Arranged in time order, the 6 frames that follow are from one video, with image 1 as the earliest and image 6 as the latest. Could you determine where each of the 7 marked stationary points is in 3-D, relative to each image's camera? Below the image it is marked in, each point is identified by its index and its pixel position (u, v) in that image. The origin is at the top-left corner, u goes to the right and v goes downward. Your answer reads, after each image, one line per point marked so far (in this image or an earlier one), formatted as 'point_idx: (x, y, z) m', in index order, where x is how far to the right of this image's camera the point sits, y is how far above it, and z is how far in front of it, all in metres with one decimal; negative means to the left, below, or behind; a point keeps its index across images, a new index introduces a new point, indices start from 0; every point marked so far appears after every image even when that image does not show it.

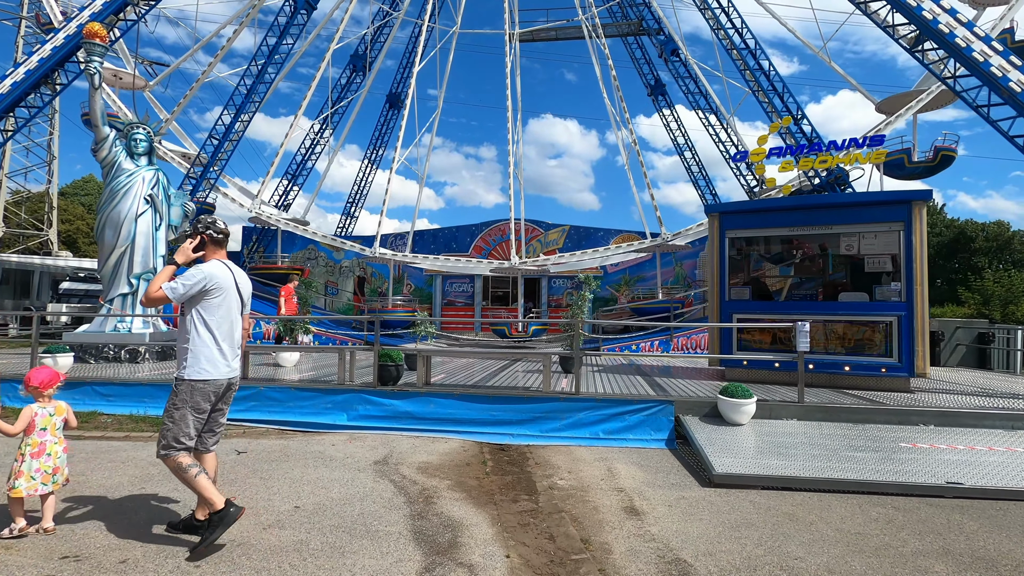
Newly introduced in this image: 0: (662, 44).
0: (+5.2, +8.4, +18.5) m
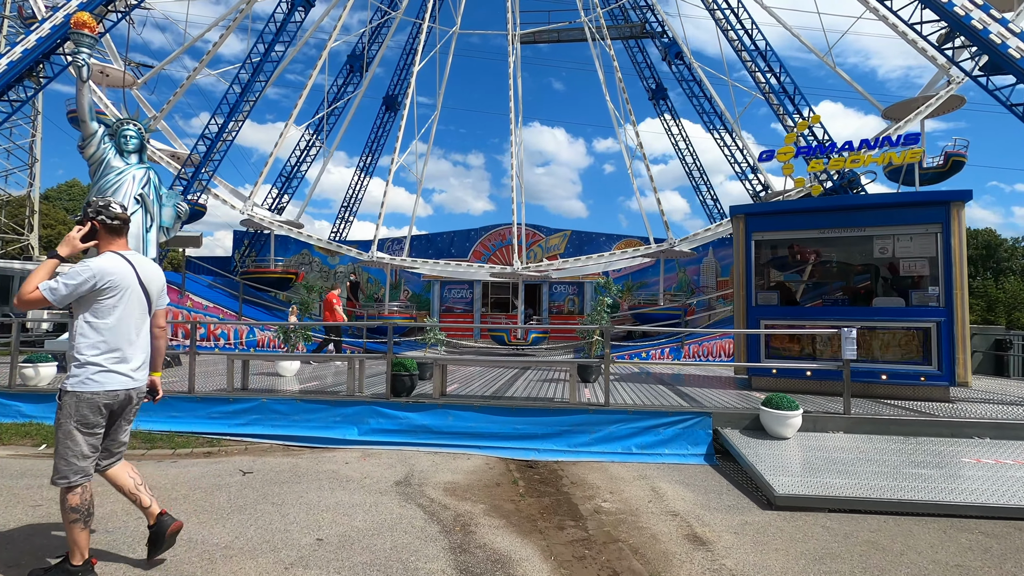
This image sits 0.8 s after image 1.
0: (+5.3, +8.2, +18.2) m
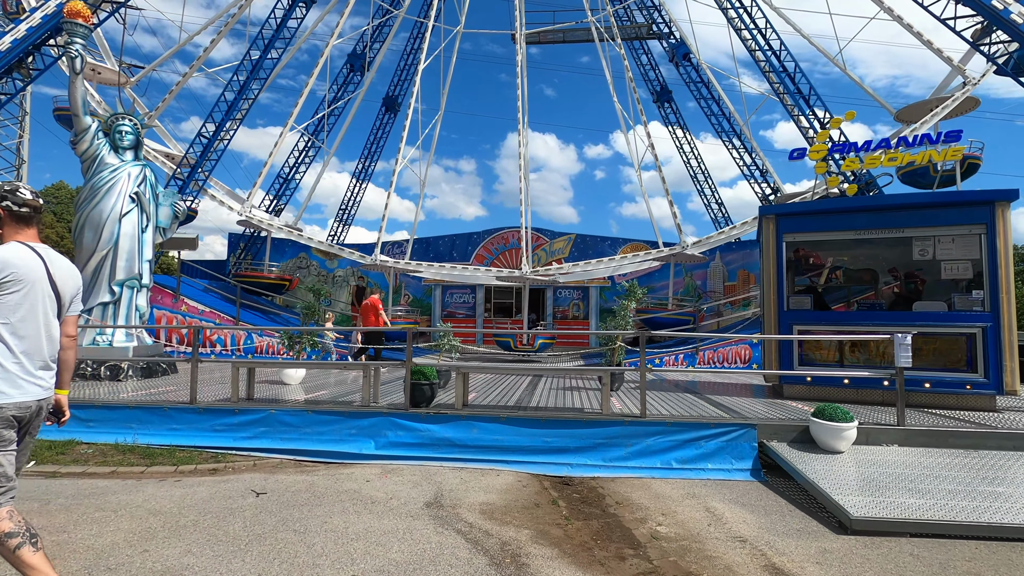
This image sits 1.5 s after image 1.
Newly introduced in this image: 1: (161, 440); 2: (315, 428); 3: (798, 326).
0: (+5.4, +8.1, +18.0) m
1: (-4.2, -1.8, +6.3) m
2: (-2.3, -1.6, +6.2) m
3: (+4.2, -0.6, +7.9) m
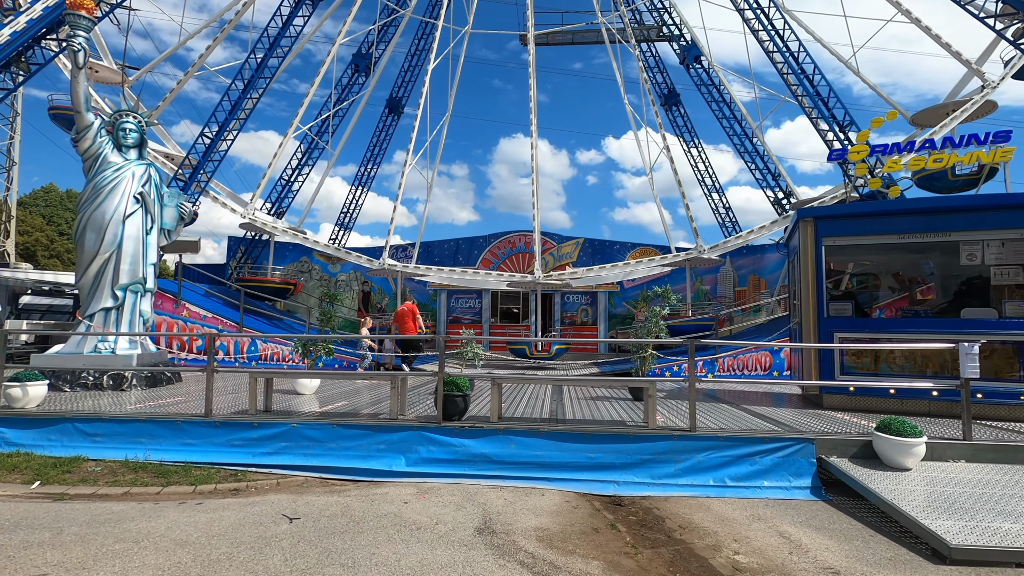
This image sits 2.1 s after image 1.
0: (+5.7, +7.9, +17.8) m
1: (-3.7, -1.9, +5.9) m
2: (-1.9, -1.7, +5.8) m
3: (+4.6, -0.6, +7.6) m
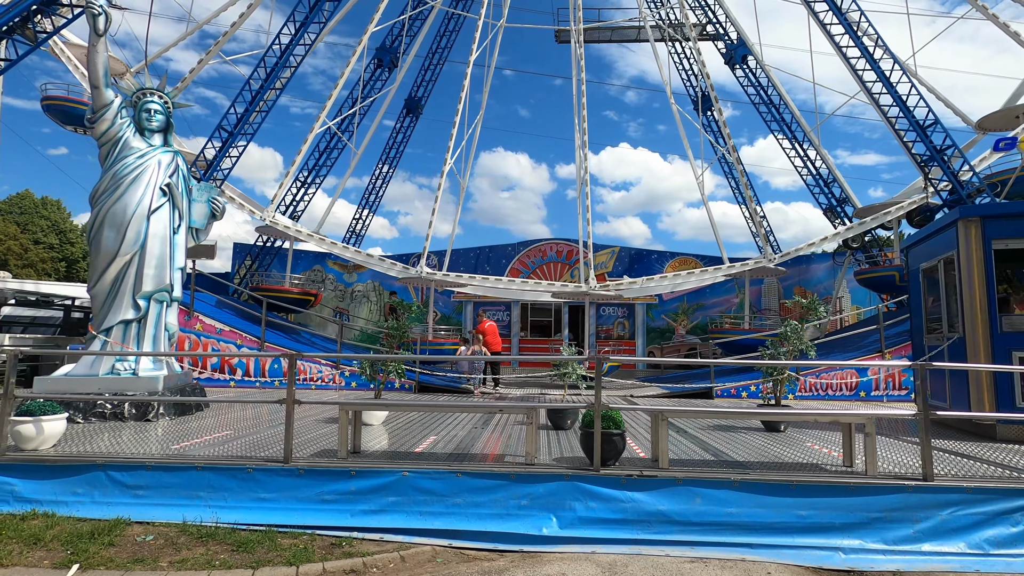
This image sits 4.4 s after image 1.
0: (+6.9, +7.5, +16.9) m
1: (-2.2, -1.9, +4.5) m
2: (-0.4, -1.8, +4.5) m
3: (+6.1, -0.8, +6.4) m
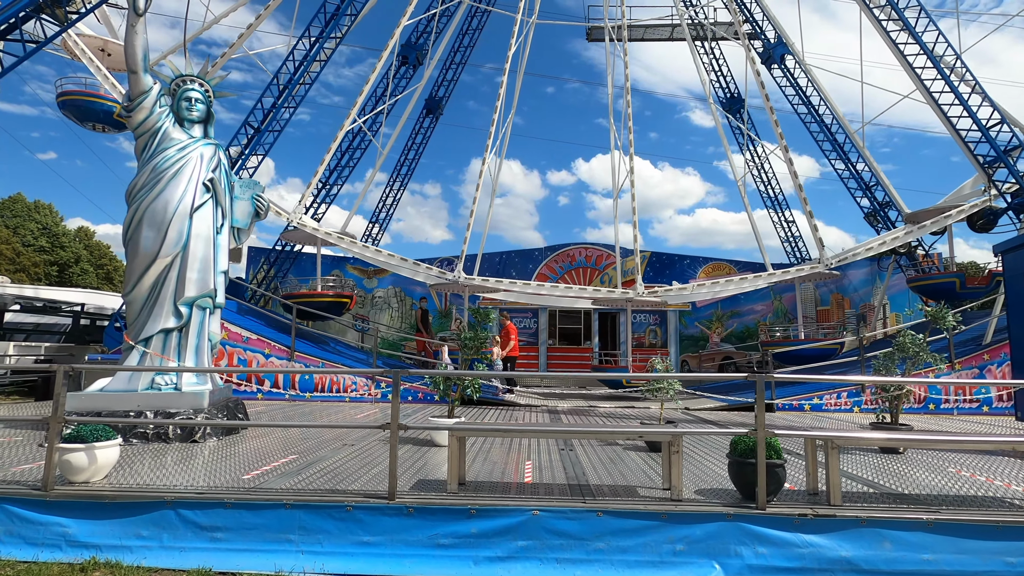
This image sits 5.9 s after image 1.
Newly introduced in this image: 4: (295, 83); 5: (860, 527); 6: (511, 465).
0: (+7.8, +7.3, +16.4) m
1: (-1.1, -2.0, +3.8) m
2: (+0.7, -1.8, +3.8) m
3: (+7.2, -0.8, +5.8) m
4: (-5.7, +5.4, +14.0) m
5: (+2.5, -1.7, +3.7) m
6: (0.0, -1.8, +5.5) m
